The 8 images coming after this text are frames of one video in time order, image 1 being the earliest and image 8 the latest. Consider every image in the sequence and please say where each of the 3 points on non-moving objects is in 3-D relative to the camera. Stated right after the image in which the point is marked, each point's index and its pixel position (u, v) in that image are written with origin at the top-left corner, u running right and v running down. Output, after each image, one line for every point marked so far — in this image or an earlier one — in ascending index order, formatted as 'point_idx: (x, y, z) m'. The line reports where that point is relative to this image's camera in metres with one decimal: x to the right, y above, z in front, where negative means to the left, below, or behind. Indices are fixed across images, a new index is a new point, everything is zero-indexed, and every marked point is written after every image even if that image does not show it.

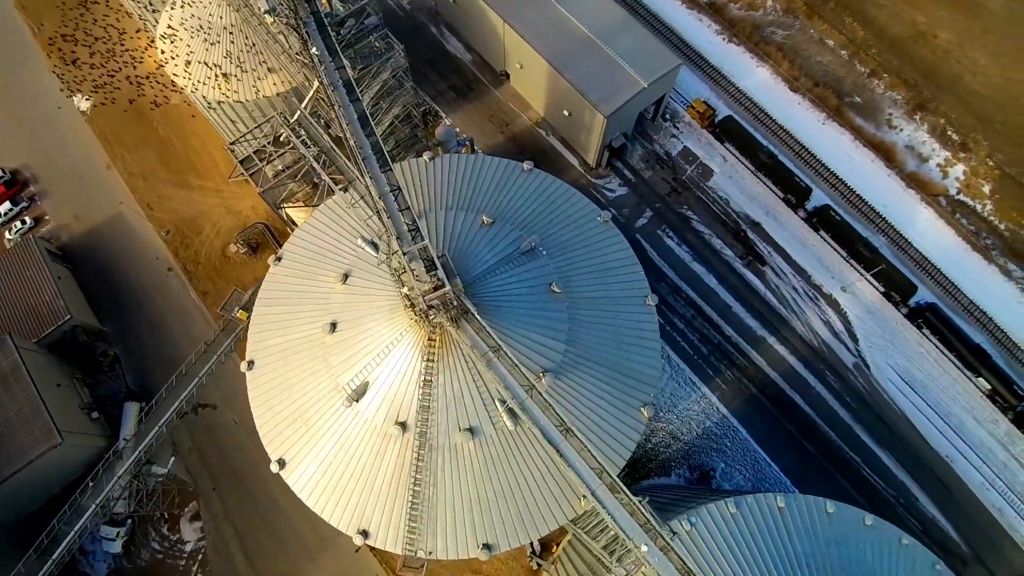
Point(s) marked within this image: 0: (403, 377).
0: (-4.0, -3.2, +19.9) m
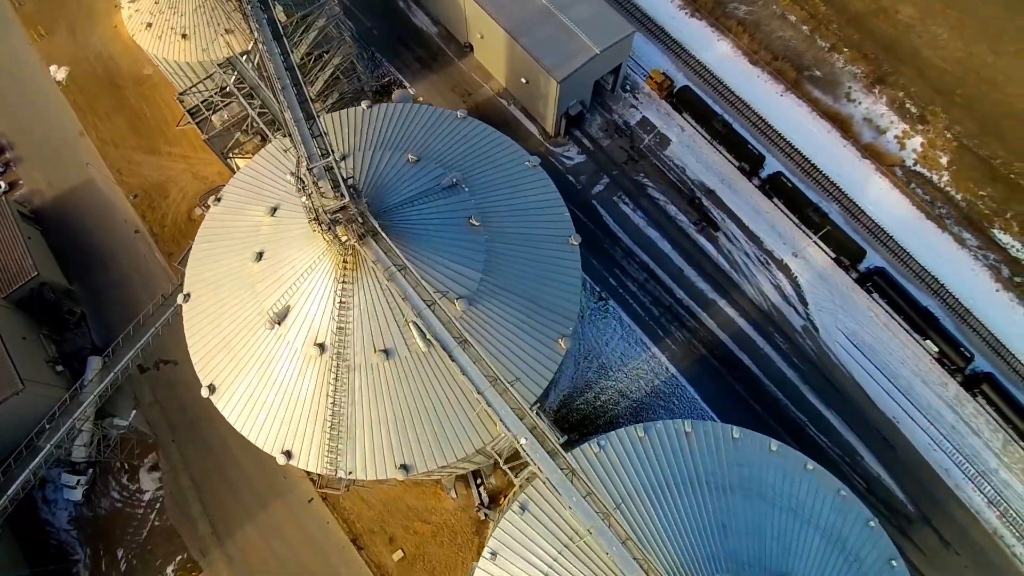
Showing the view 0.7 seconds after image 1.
0: (-7.3, -0.4, +20.7) m
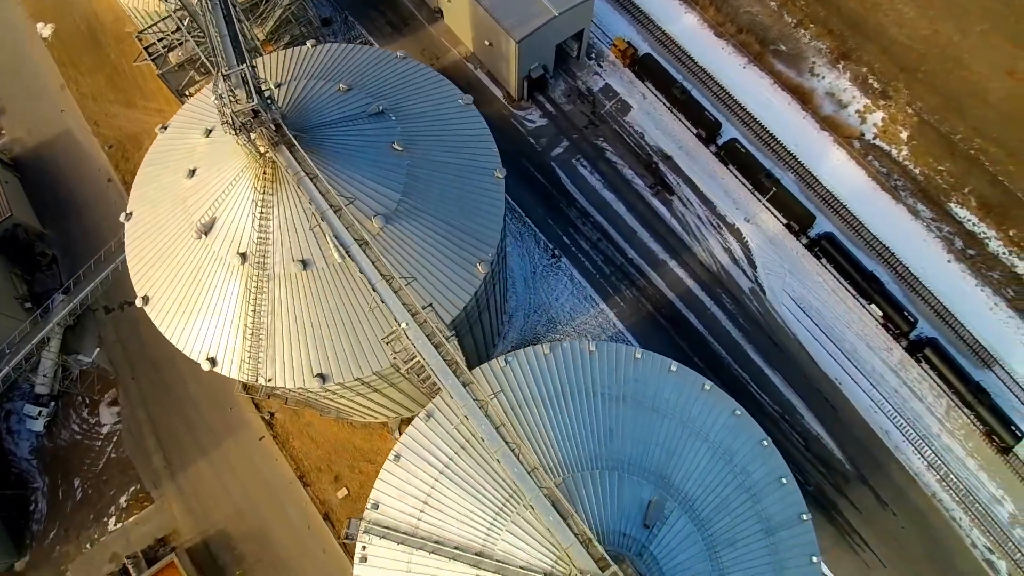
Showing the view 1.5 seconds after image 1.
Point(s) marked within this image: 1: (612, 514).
0: (-10.8, +3.1, +21.8) m
1: (+3.2, -7.3, +17.7) m
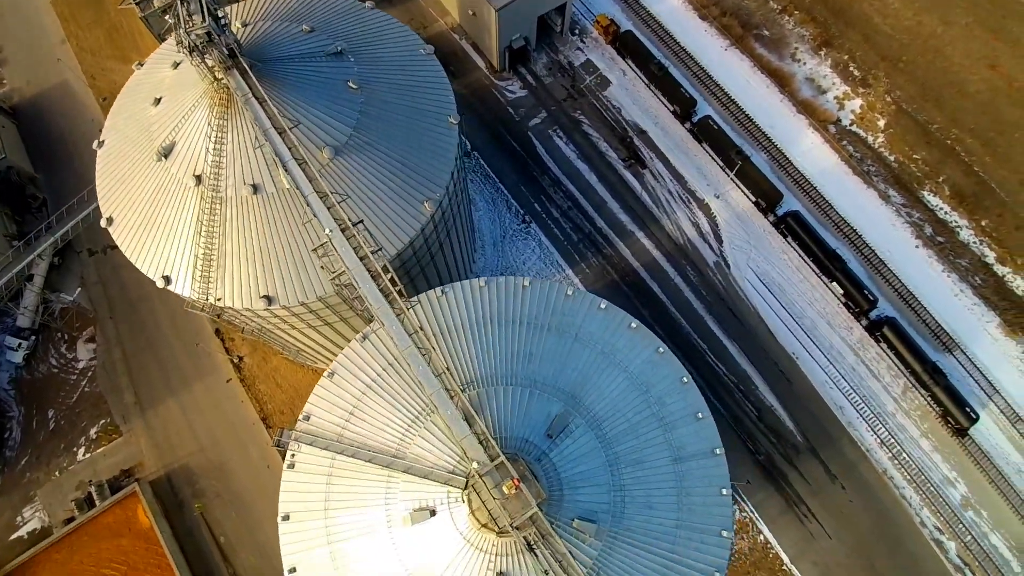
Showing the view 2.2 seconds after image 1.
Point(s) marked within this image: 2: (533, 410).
0: (-13.2, +6.5, +23.0) m
1: (+0.2, -4.6, +18.5) m
2: (+0.7, -4.2, +18.8) m
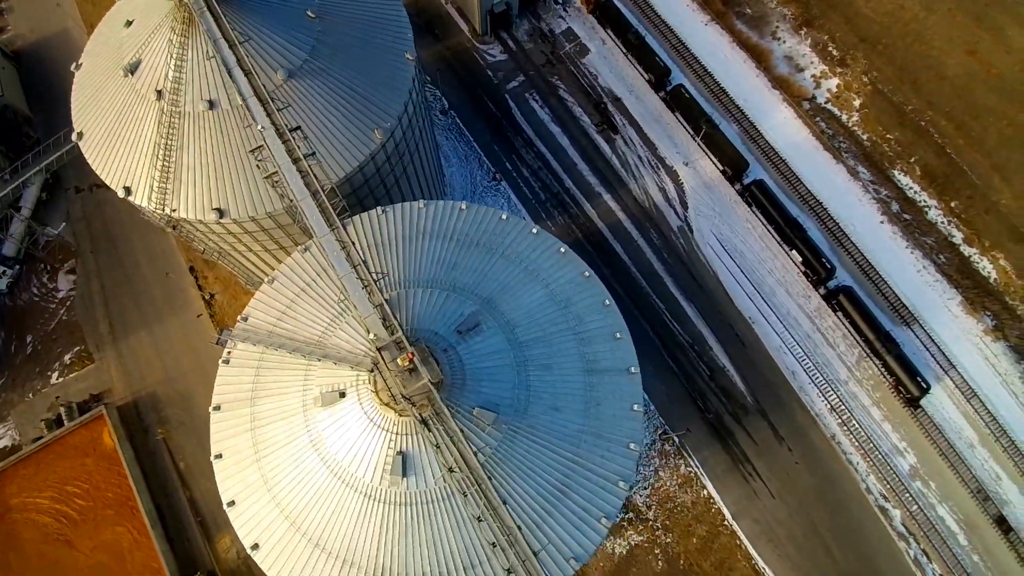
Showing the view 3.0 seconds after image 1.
0: (-15.6, +10.6, +24.3) m
1: (-2.9, -1.1, +19.5) m
2: (-2.4, -0.8, +19.8) m
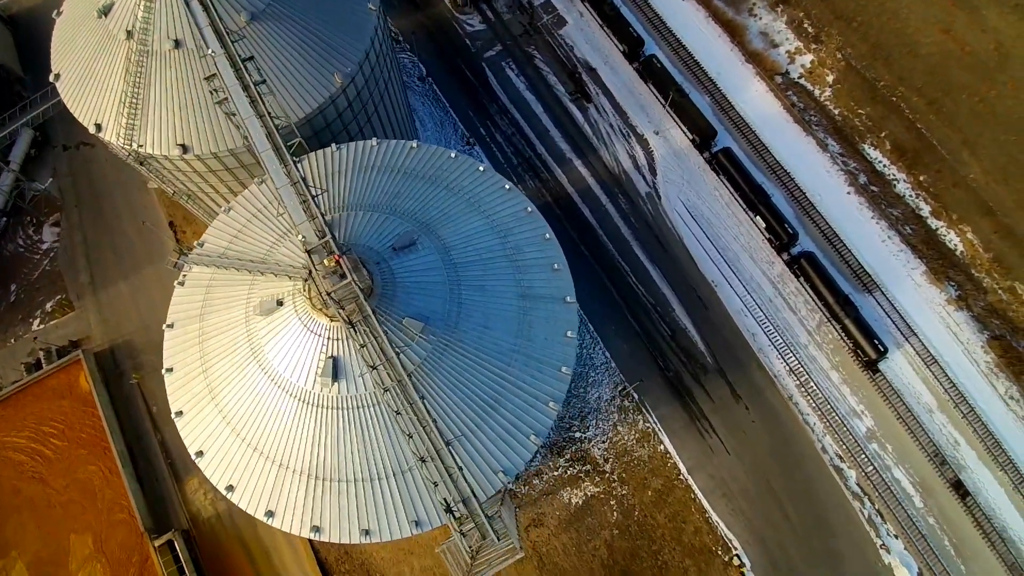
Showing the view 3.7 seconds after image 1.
0: (-17.8, +13.9, +25.4) m
1: (-5.4, +1.9, +20.4) m
2: (-4.8, +2.3, +20.7) m
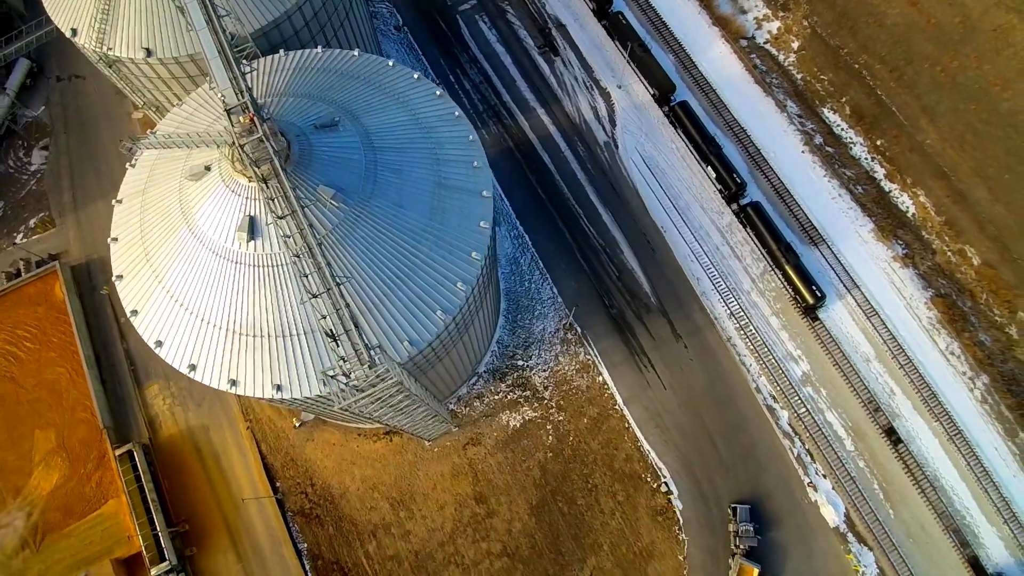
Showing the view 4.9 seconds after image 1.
0: (-20.6, +19.5, +27.6) m
1: (-8.9, +7.1, +22.2) m
2: (-8.3, +7.4, +22.5) m
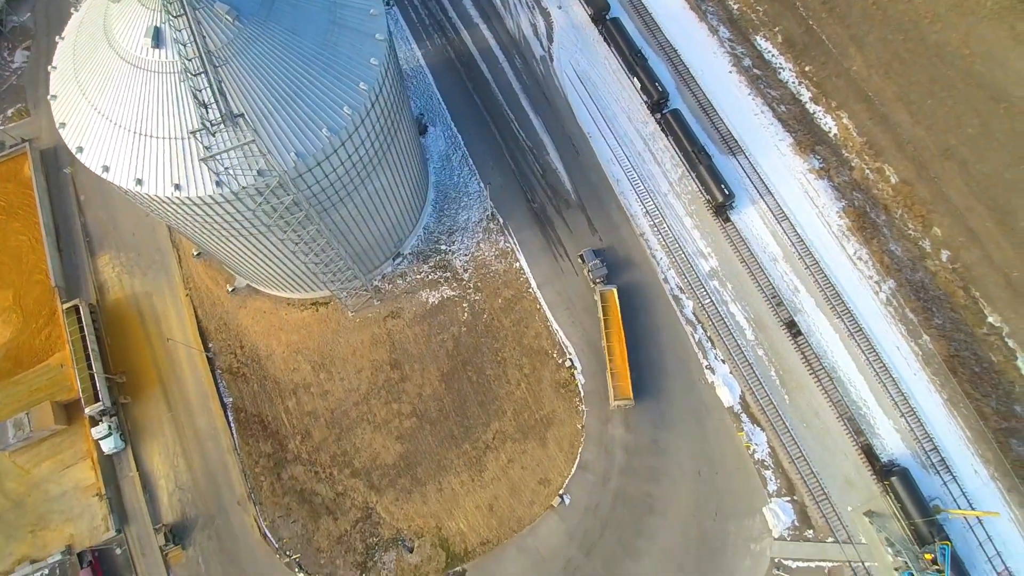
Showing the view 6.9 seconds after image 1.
0: (-25.4, +28.6, +31.1) m
1: (-14.3, +15.8, +25.1) m
2: (-13.7, +16.0, +25.4) m
